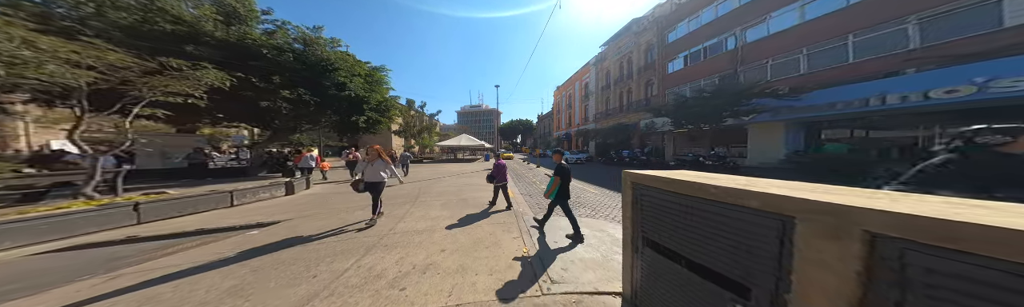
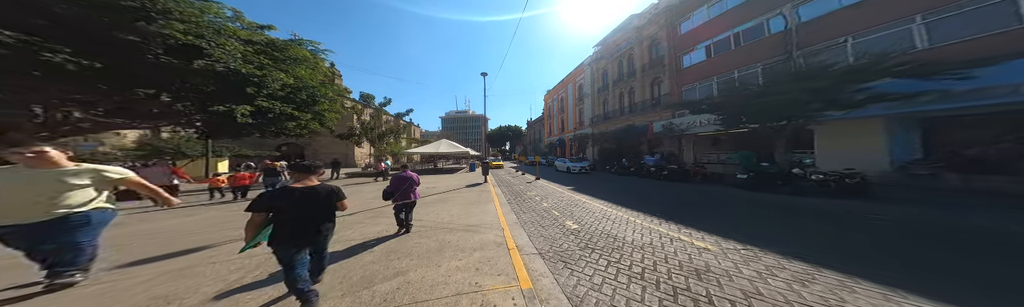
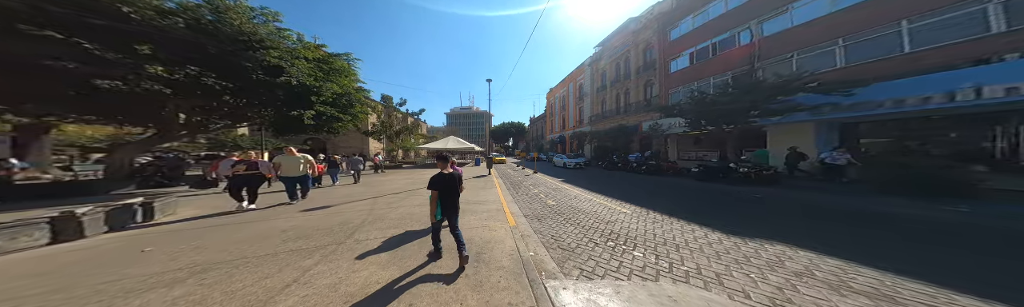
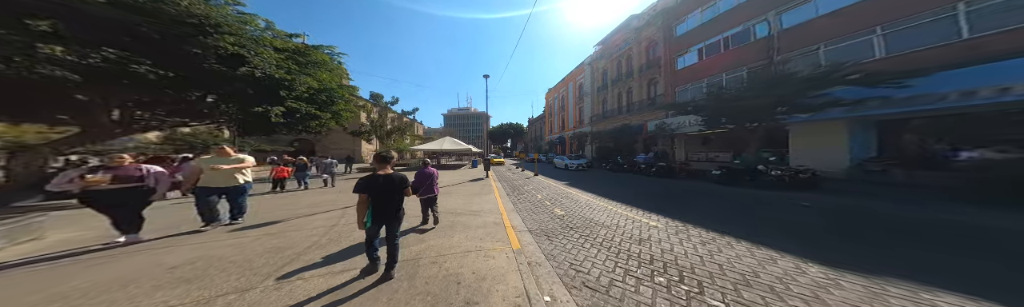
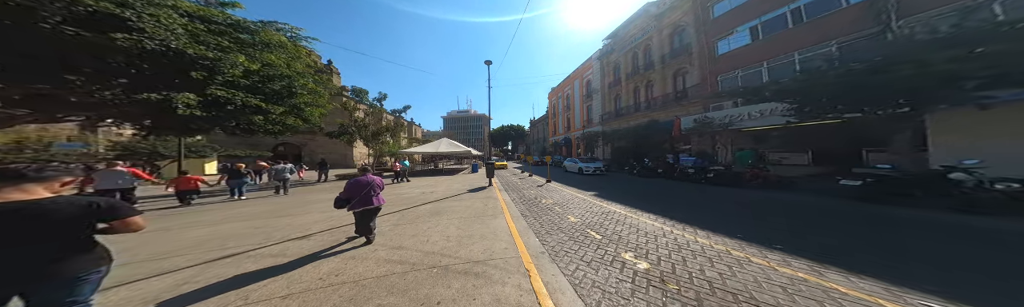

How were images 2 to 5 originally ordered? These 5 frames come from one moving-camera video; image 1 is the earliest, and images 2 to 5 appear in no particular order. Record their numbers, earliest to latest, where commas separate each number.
3, 4, 2, 5
